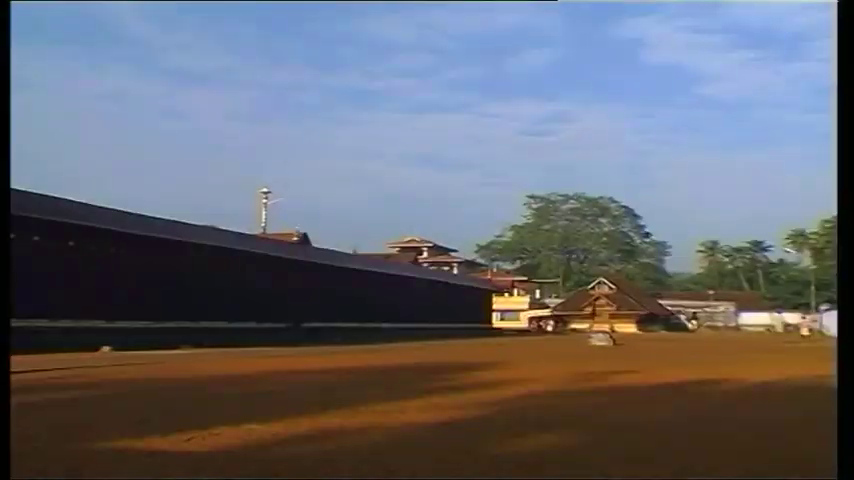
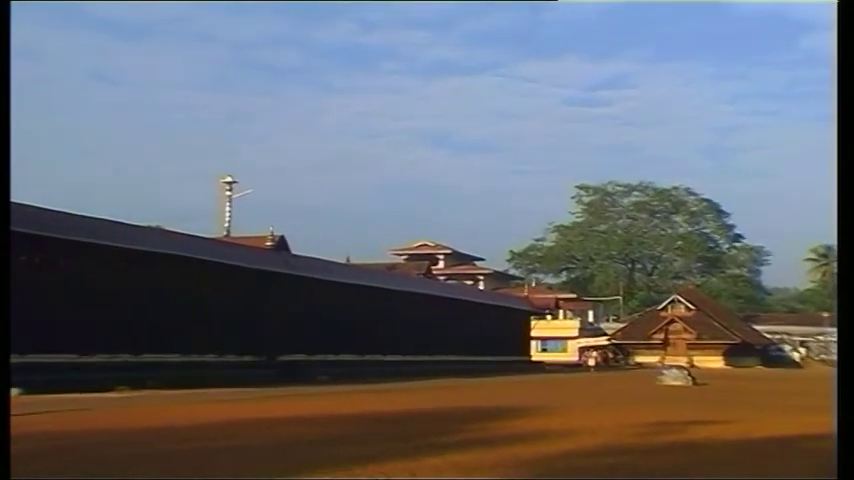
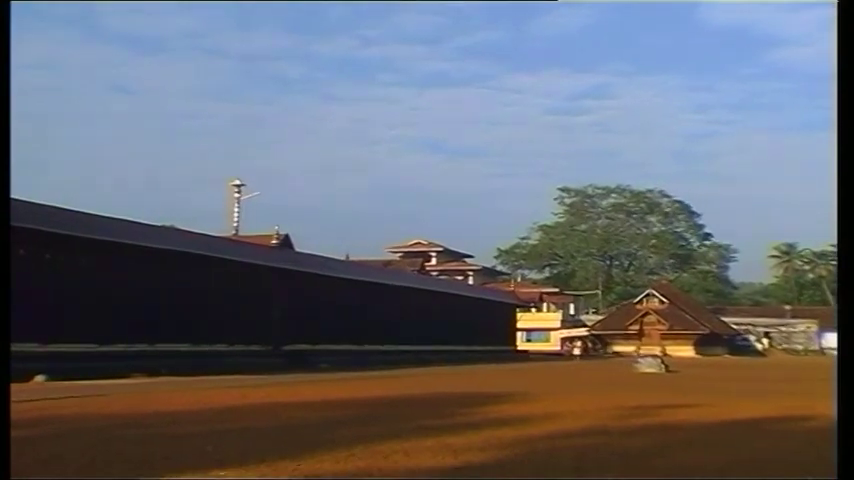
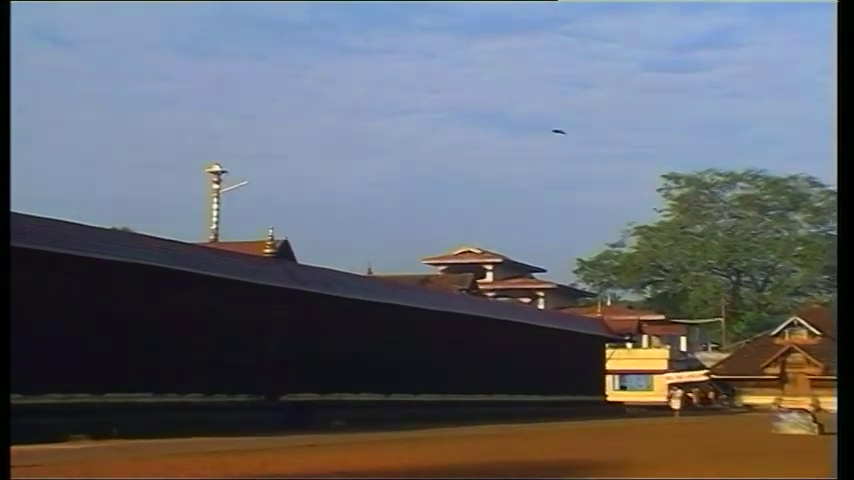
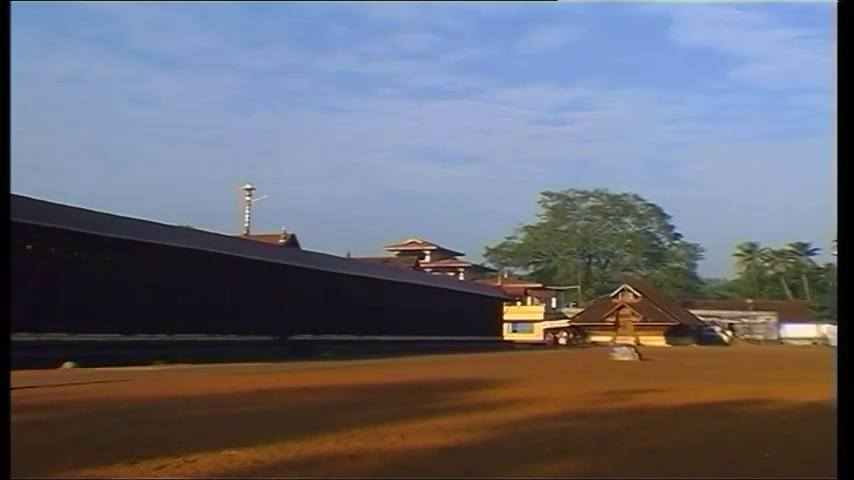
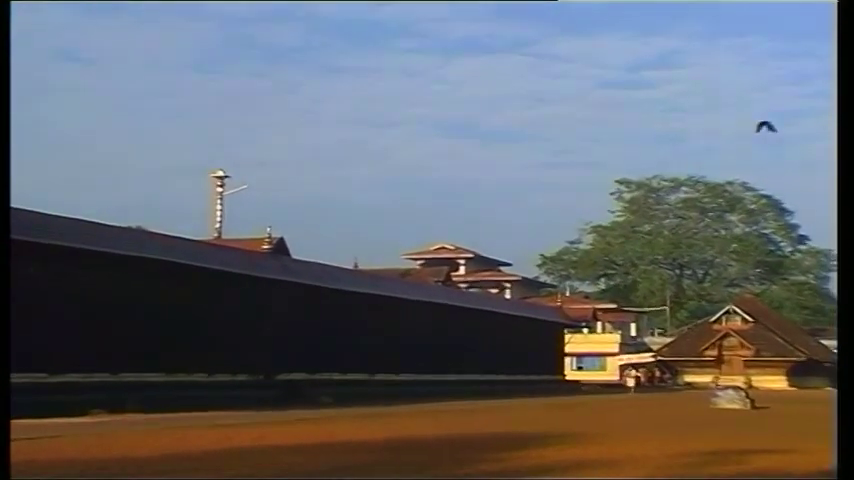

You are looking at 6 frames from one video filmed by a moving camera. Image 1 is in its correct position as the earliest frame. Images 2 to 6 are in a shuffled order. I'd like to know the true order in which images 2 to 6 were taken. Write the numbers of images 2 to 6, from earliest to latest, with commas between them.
5, 3, 2, 6, 4
